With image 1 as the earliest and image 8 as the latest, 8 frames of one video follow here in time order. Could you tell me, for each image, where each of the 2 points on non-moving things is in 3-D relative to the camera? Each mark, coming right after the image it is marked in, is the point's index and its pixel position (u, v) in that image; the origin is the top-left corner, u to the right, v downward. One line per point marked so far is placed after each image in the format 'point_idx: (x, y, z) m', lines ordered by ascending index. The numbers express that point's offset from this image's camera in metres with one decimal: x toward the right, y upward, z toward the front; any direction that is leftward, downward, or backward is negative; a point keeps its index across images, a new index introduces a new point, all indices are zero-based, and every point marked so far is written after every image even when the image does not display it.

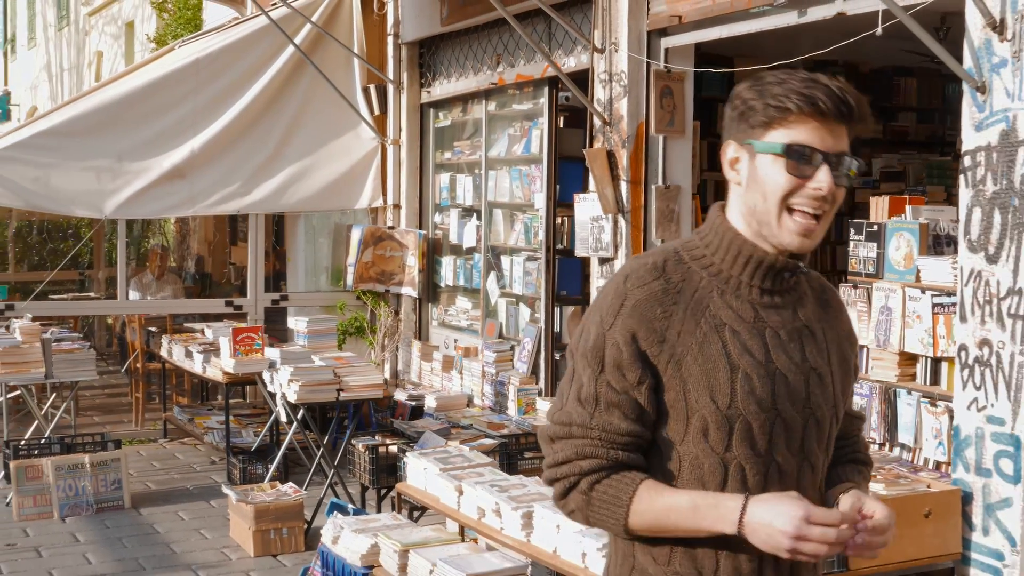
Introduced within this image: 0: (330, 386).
0: (-0.9, -0.4, +6.8) m
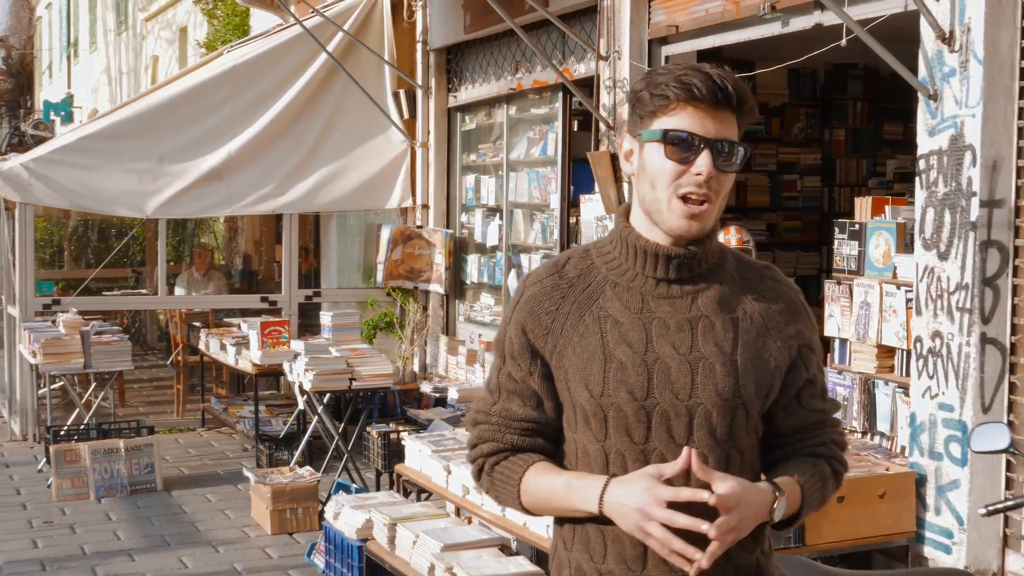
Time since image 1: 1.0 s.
0: (-0.8, -0.4, +7.2) m
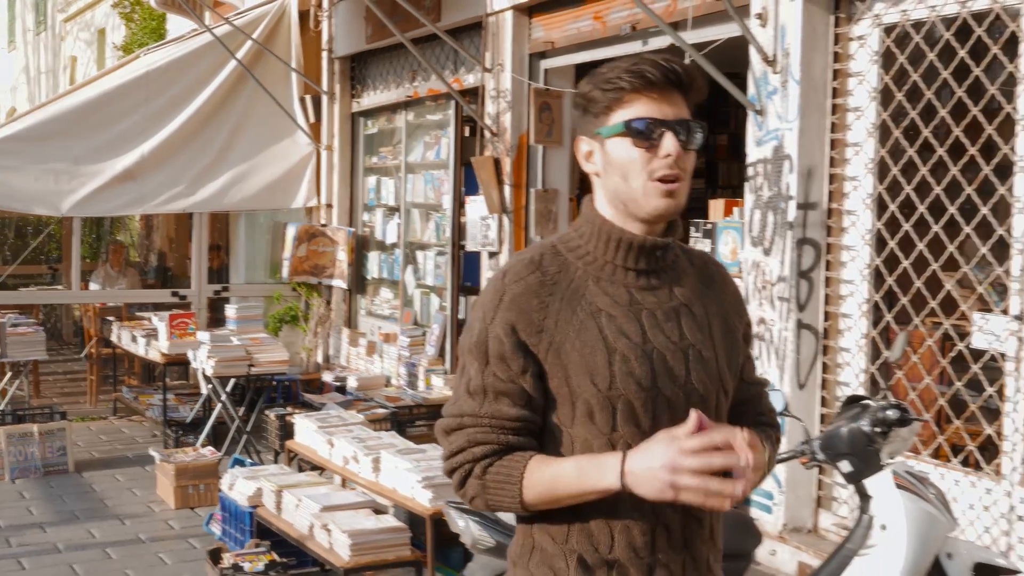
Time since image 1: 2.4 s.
0: (-1.4, -0.4, +7.8) m
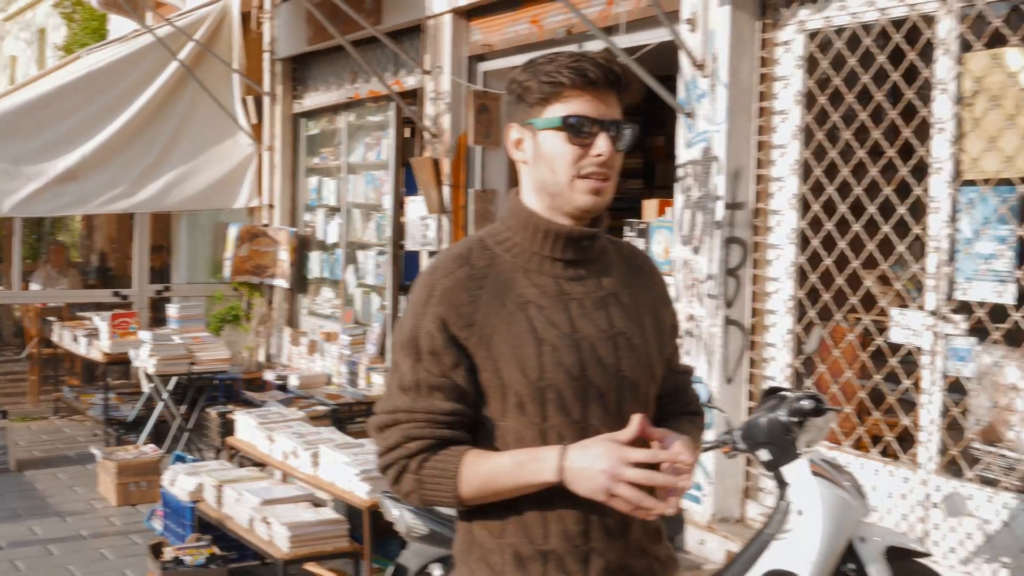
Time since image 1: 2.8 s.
0: (-1.7, -0.4, +7.9) m
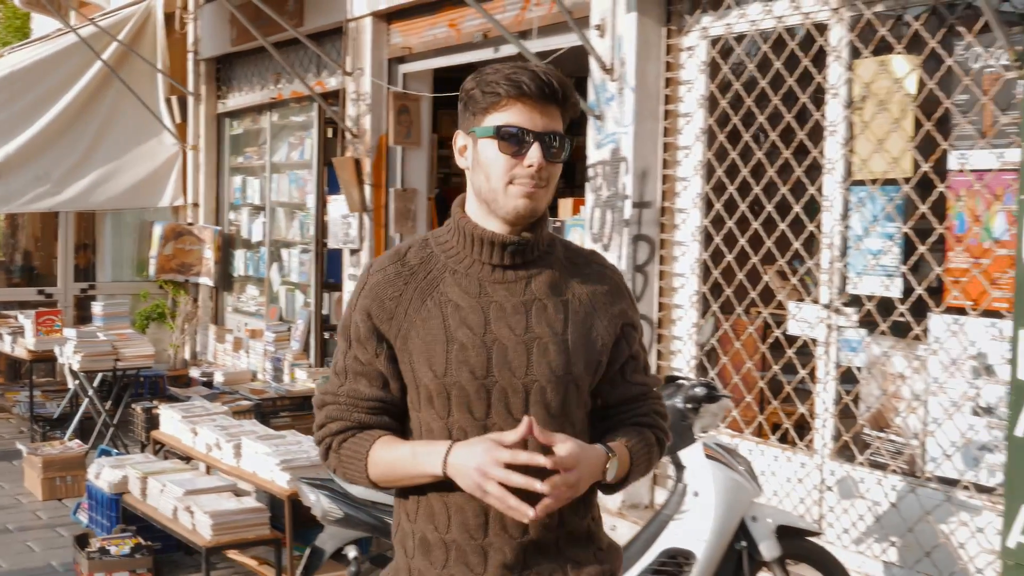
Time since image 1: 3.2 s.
0: (-2.1, -0.4, +8.0) m
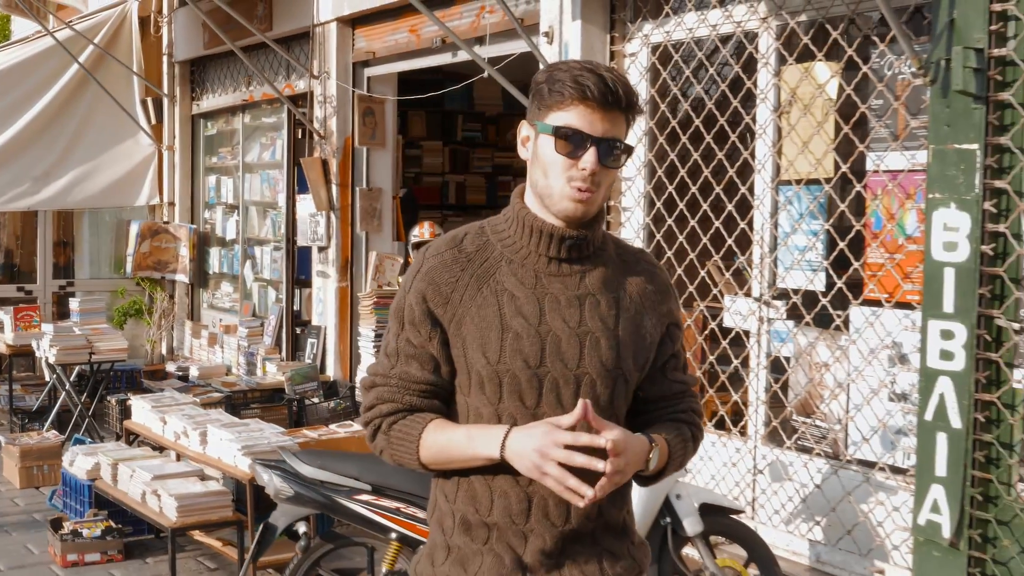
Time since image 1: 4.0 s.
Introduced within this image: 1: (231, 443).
0: (-2.3, -0.3, +8.3) m
1: (-1.0, -0.6, +5.5) m
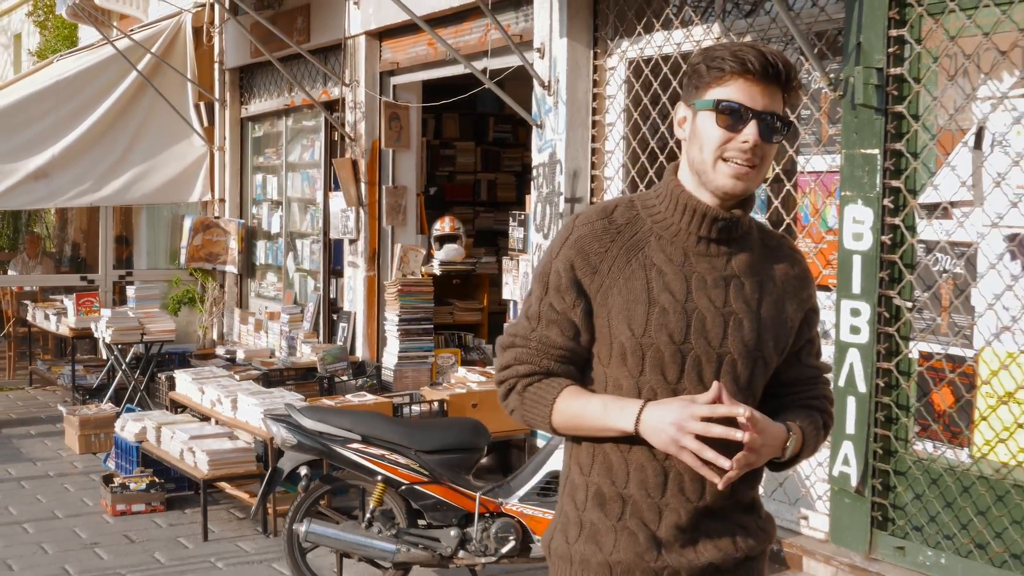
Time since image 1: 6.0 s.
0: (-2.3, -0.3, +9.2) m
1: (-1.1, -0.5, +6.4) m
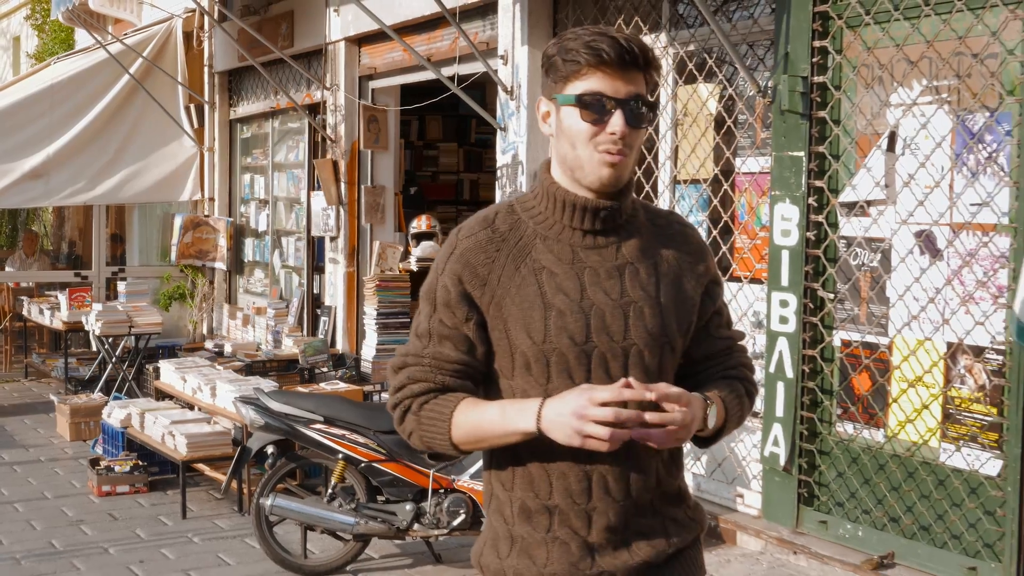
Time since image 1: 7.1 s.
0: (-2.4, -0.2, +9.6) m
1: (-1.3, -0.5, +6.8) m
